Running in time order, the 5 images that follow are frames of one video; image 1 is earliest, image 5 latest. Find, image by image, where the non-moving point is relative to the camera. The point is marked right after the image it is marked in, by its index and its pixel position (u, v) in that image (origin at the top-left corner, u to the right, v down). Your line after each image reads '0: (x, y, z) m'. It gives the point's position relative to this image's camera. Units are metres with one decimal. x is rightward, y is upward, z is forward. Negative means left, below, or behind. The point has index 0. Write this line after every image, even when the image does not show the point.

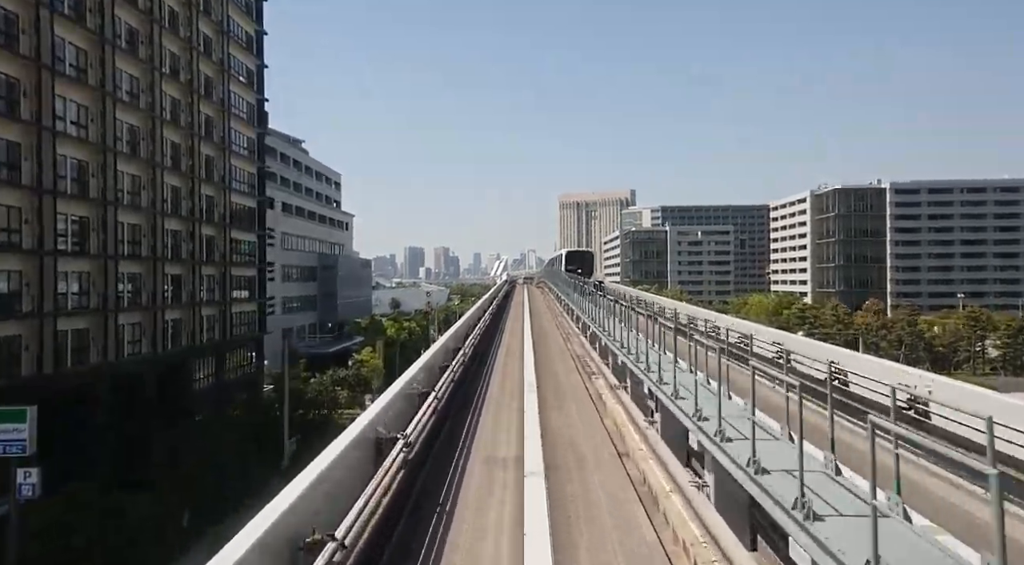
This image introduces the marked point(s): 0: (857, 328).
0: (+9.0, -1.2, +18.3) m
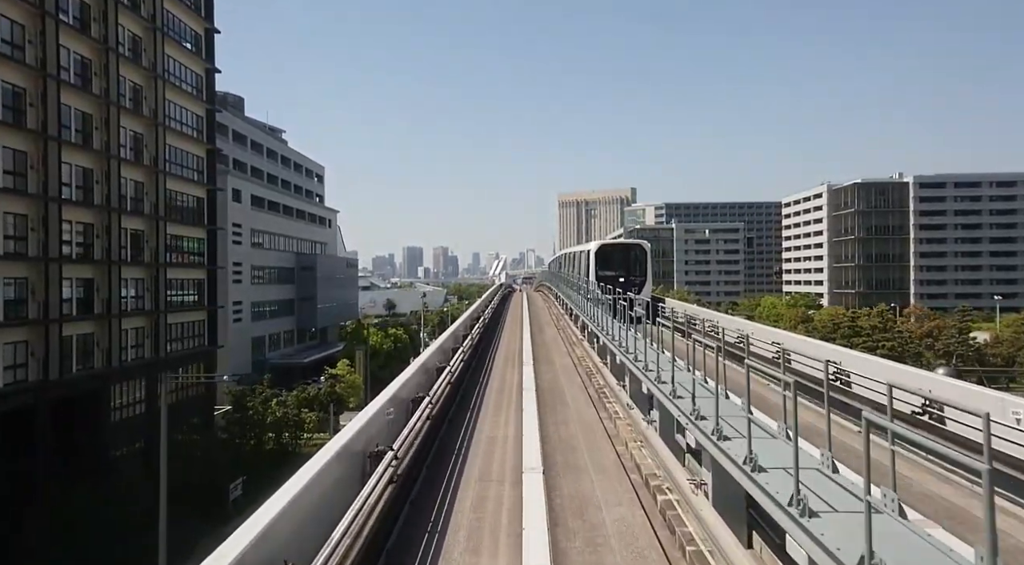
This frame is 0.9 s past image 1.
0: (+8.9, -1.2, +16.8) m
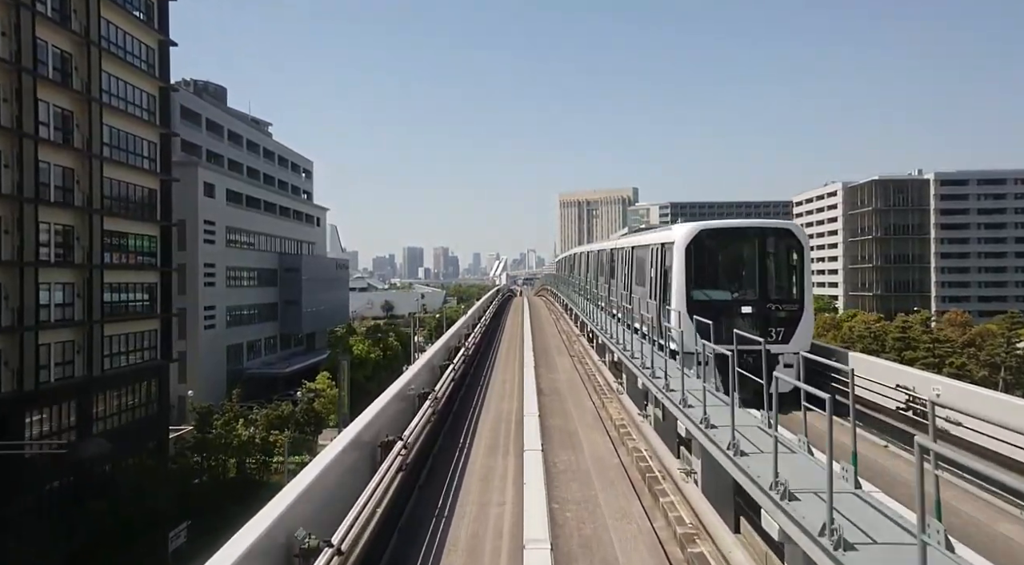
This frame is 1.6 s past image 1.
0: (+8.9, -1.3, +15.7) m
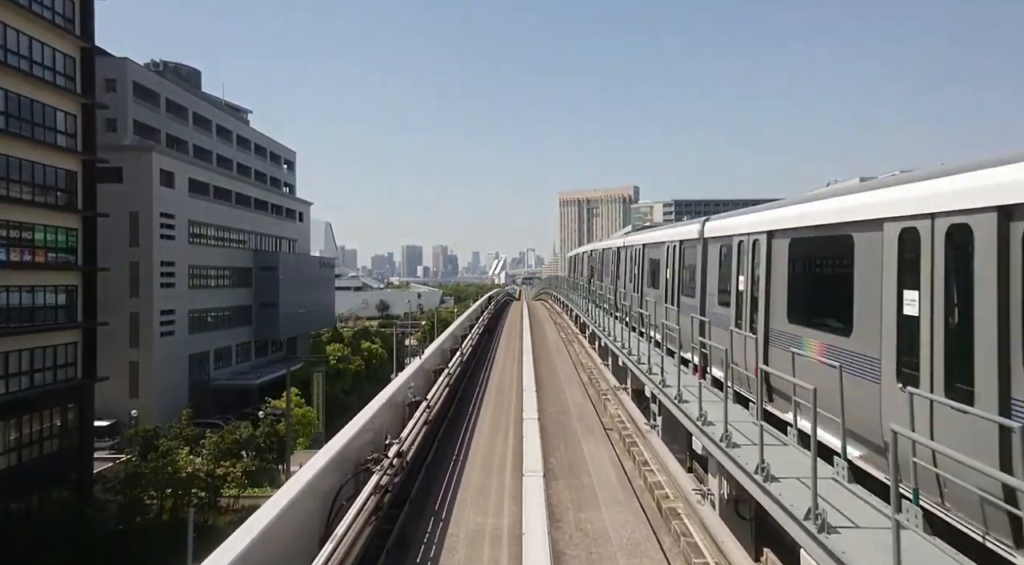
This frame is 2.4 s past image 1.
0: (+8.9, -1.3, +14.4) m
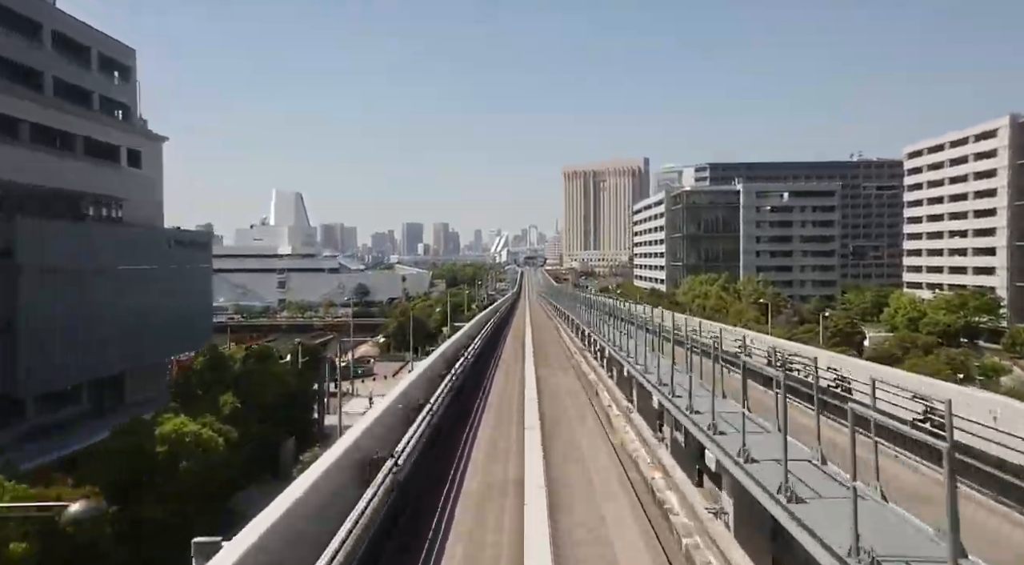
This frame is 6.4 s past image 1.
0: (+8.8, -1.2, +7.7) m
